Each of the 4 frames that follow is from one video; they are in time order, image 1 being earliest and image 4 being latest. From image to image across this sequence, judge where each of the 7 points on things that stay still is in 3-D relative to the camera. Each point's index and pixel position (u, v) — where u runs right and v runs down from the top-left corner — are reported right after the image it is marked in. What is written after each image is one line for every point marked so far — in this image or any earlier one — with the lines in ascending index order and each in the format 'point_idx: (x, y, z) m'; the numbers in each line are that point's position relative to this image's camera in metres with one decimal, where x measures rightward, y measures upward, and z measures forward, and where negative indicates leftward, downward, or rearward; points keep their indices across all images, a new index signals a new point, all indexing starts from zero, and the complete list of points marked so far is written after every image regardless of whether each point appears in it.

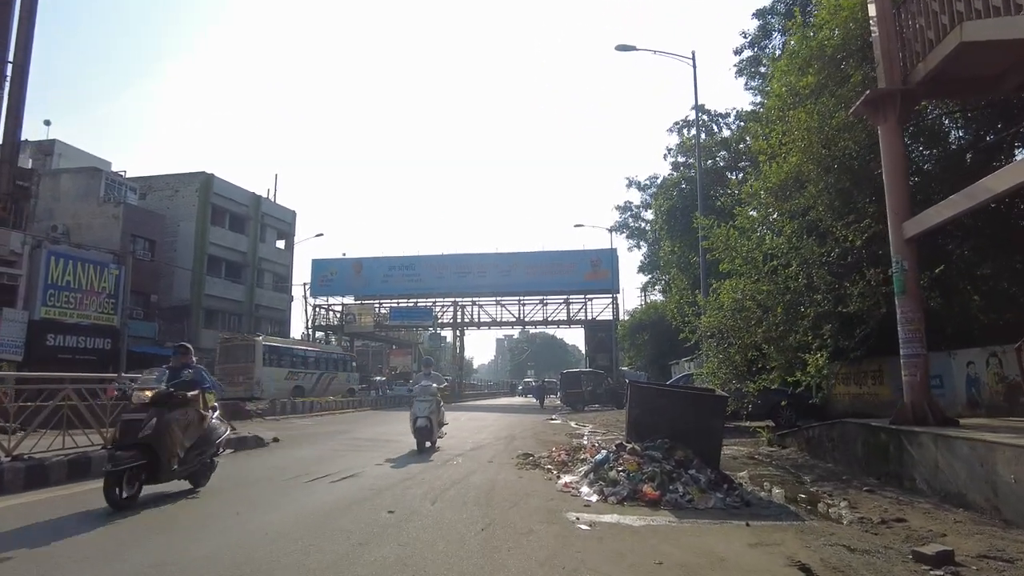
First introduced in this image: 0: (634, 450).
0: (+1.3, -1.8, +7.7) m
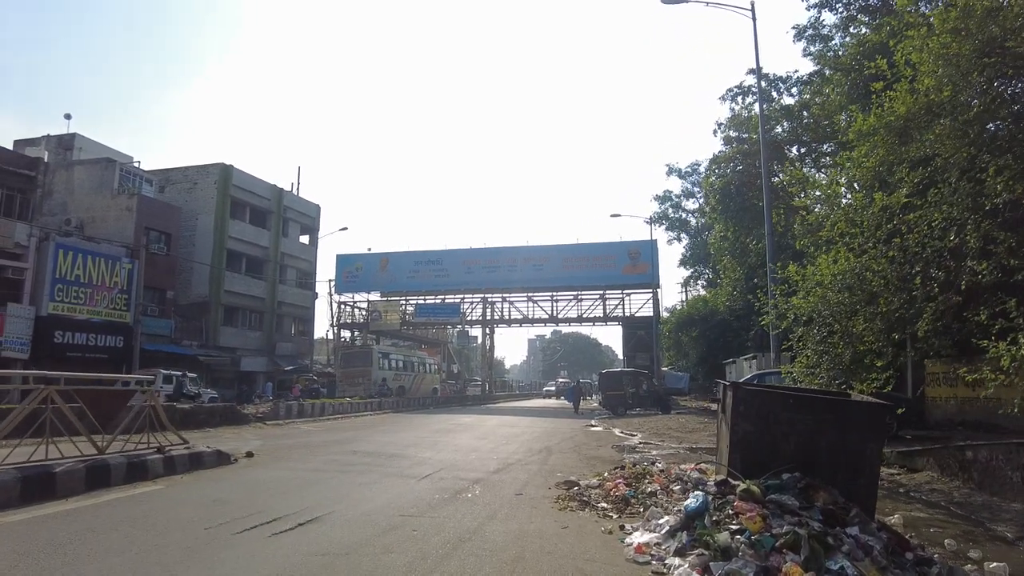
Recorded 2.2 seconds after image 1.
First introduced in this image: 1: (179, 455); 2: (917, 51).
0: (+1.6, -1.4, +4.8) m
1: (-4.0, -2.0, +8.5) m
2: (+5.1, +2.9, +8.9) m
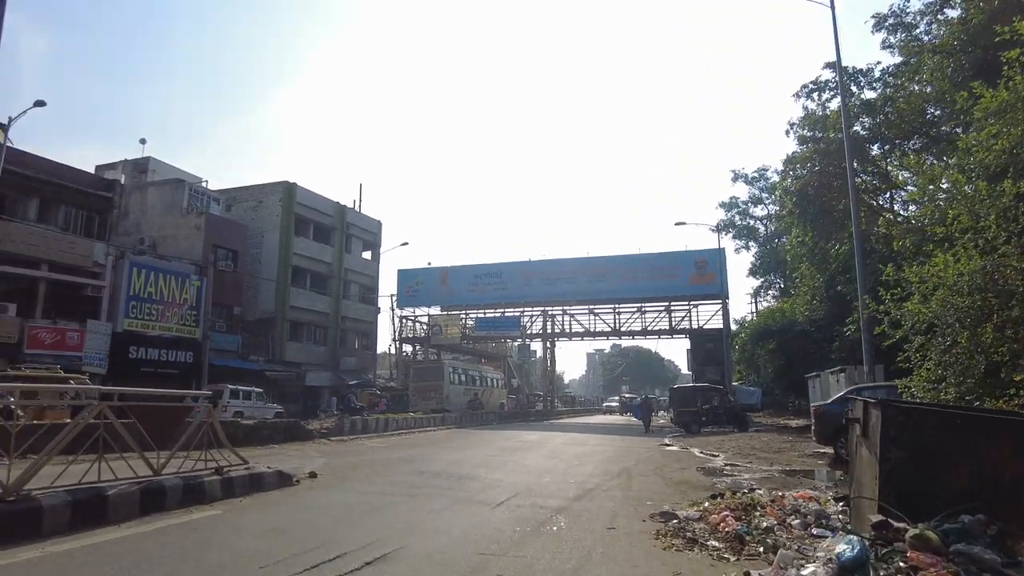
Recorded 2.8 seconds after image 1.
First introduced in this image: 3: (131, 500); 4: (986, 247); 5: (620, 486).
0: (+2.2, -1.3, +3.8) m
1: (-3.0, -2.1, +7.9) m
2: (+5.9, +2.9, +7.7) m
3: (-3.5, -1.9, +6.5) m
4: (+5.9, +0.5, +9.0) m
5: (+1.4, -2.7, +9.6) m
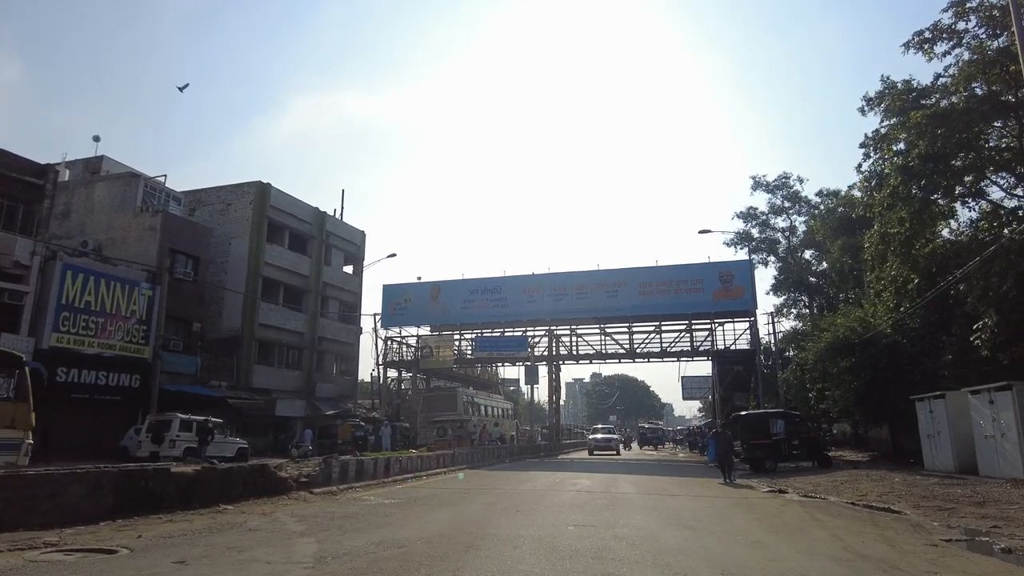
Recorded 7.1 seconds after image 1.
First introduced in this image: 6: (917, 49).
0: (+3.9, -0.4, -1.6) m
1: (-1.5, -1.3, +2.3) m
2: (+7.5, +3.7, +2.6) m
3: (-1.9, -1.1, +0.9) m
4: (+7.4, +1.2, +3.8) m
5: (+2.9, -2.0, +4.1) m
6: (+10.9, +6.5, +19.3) m
